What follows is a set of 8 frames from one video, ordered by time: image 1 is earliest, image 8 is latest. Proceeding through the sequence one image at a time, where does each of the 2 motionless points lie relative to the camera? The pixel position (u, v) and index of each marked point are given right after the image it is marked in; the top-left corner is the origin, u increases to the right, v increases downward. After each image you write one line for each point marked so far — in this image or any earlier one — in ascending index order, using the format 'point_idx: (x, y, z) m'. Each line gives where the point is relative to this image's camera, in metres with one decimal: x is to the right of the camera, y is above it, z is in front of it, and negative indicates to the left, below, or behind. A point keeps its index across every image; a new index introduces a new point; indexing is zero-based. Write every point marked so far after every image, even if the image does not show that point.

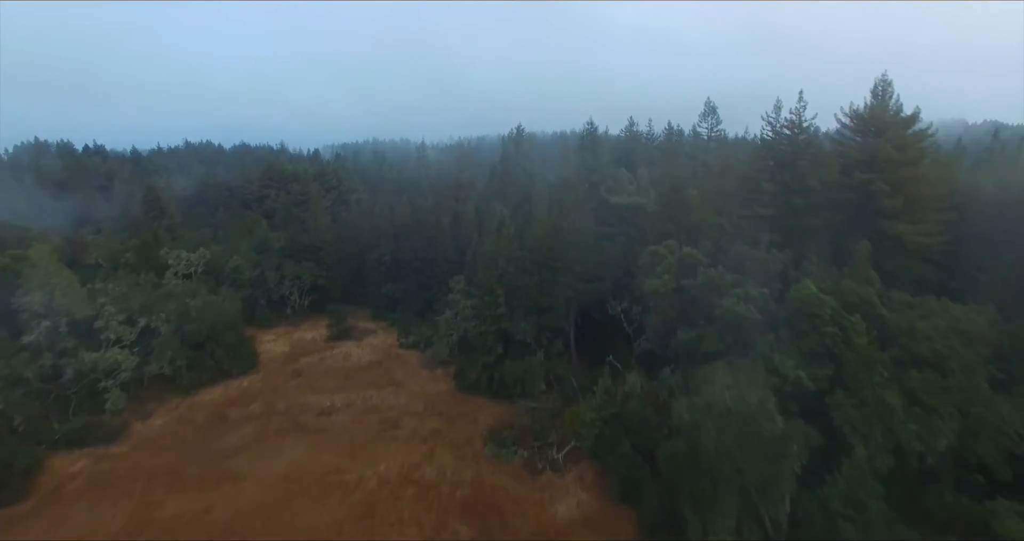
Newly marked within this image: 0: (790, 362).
0: (+14.1, -4.5, +16.8) m
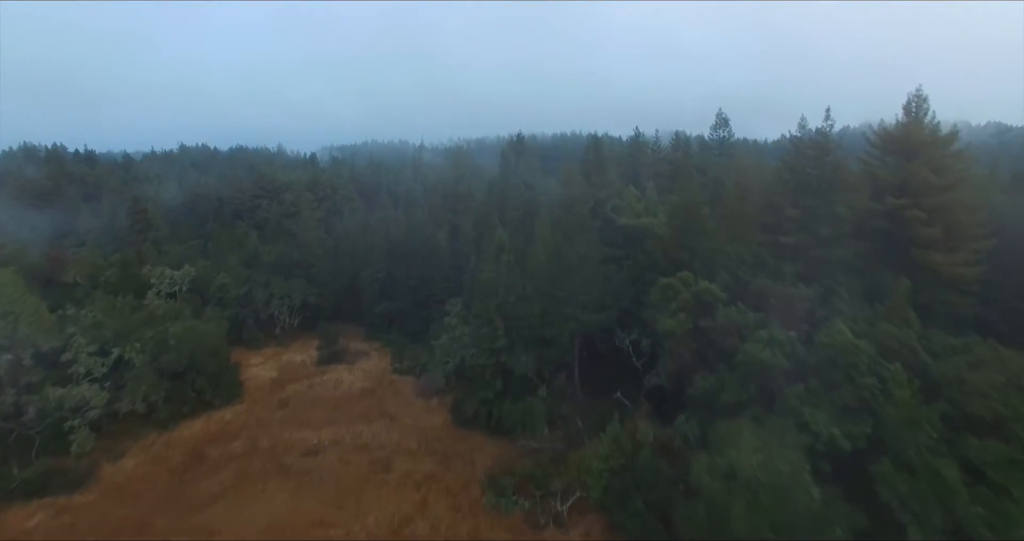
0: (+14.1, -6.6, +15.0) m
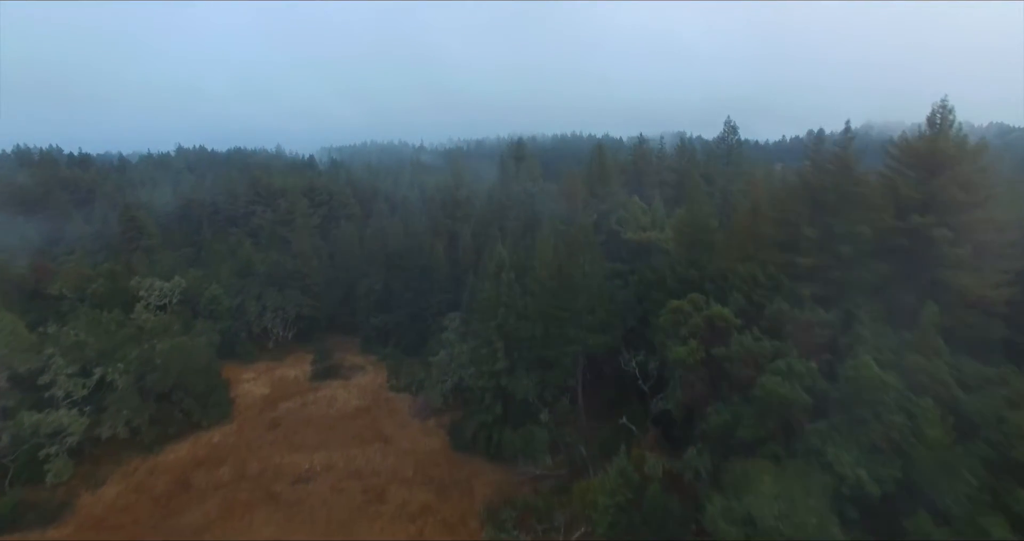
0: (+14.1, -7.8, +13.9) m
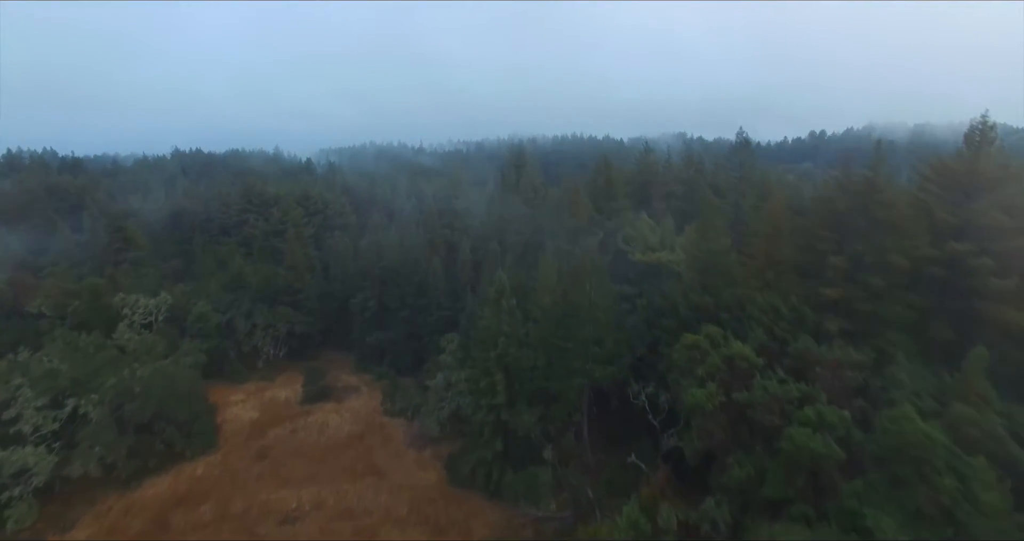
0: (+14.2, -9.5, +12.4) m
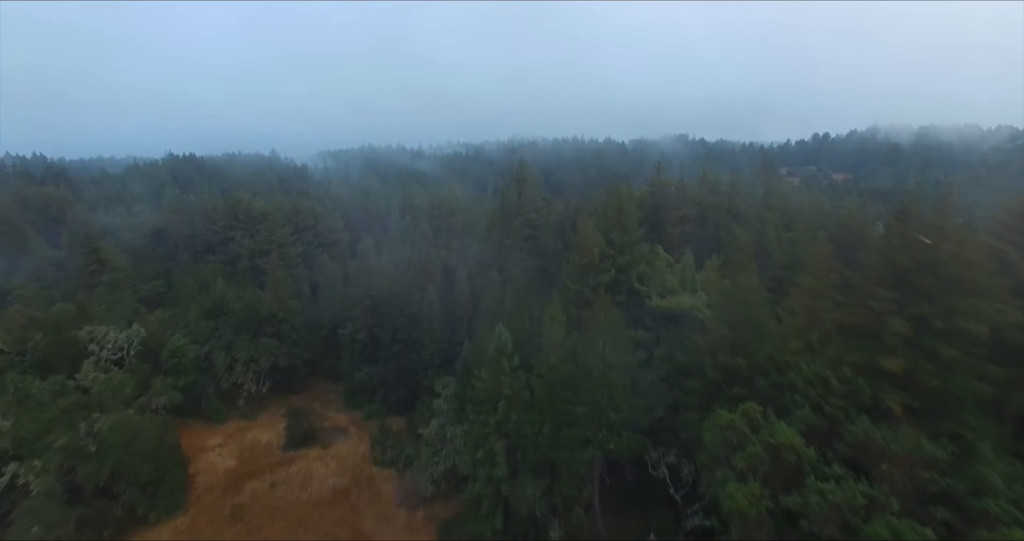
0: (+14.3, -12.4, +9.8) m
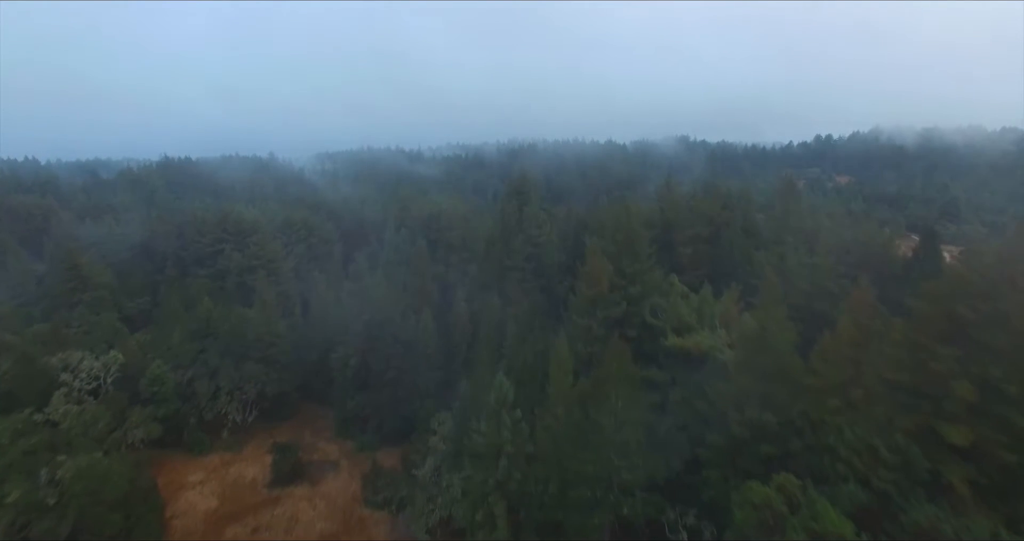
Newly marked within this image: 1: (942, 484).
0: (+14.4, -14.5, +7.9) m
1: (+15.9, -8.0, +12.3) m
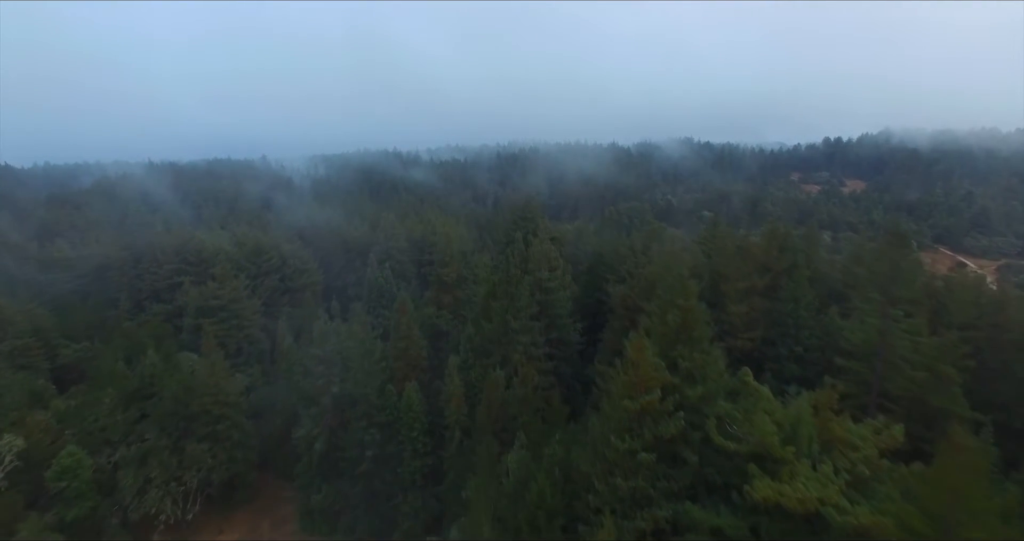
0: (+14.9, -18.9, +1.7) m
1: (+16.4, -12.4, +6.1) m
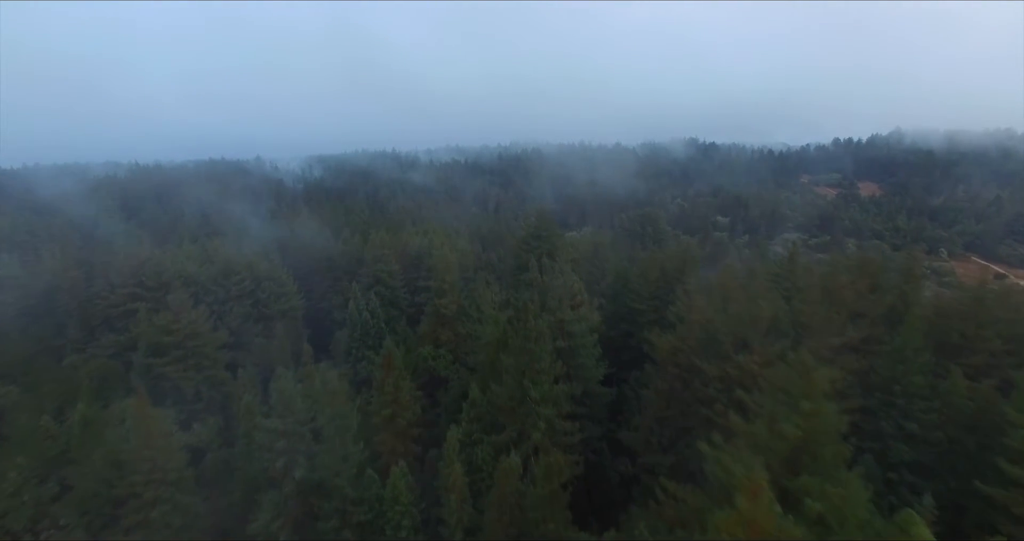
0: (+16.0, -21.6, -4.0) m
1: (+17.5, -15.1, +0.4) m
